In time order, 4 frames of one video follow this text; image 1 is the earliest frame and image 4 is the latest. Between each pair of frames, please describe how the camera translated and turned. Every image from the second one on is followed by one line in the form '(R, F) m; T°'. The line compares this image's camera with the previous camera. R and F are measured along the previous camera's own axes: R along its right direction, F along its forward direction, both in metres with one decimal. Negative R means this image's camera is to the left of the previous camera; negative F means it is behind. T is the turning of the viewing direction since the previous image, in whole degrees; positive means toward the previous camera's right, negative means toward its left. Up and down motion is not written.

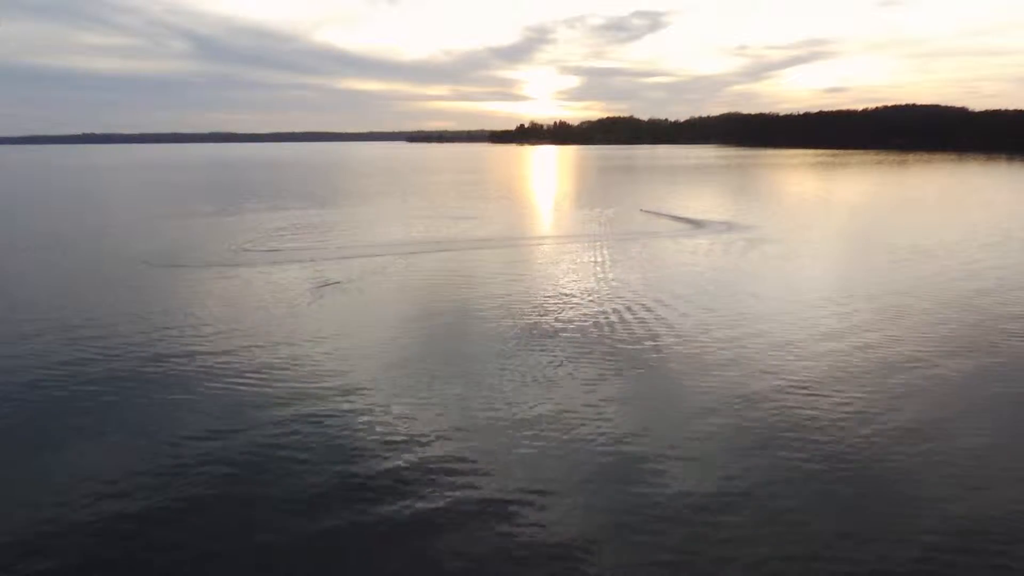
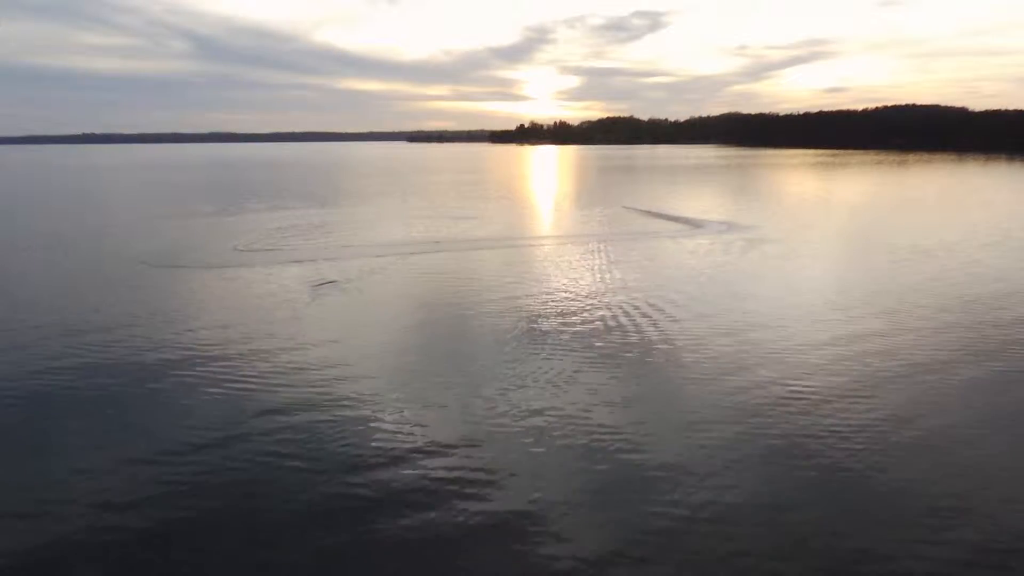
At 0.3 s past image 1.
(-0.6, -1.2) m; 0°
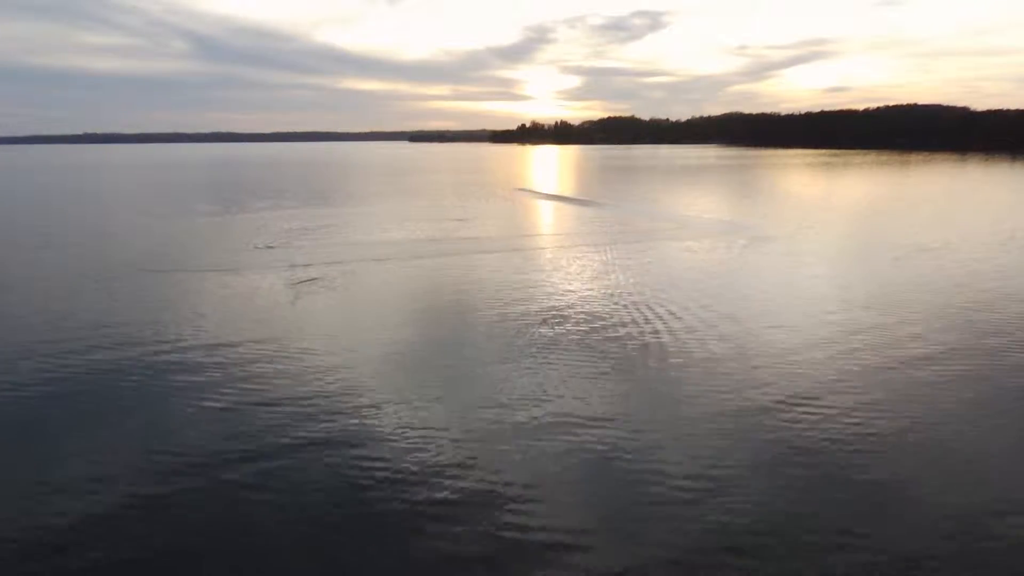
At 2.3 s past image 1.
(0.0, +1.2) m; 0°
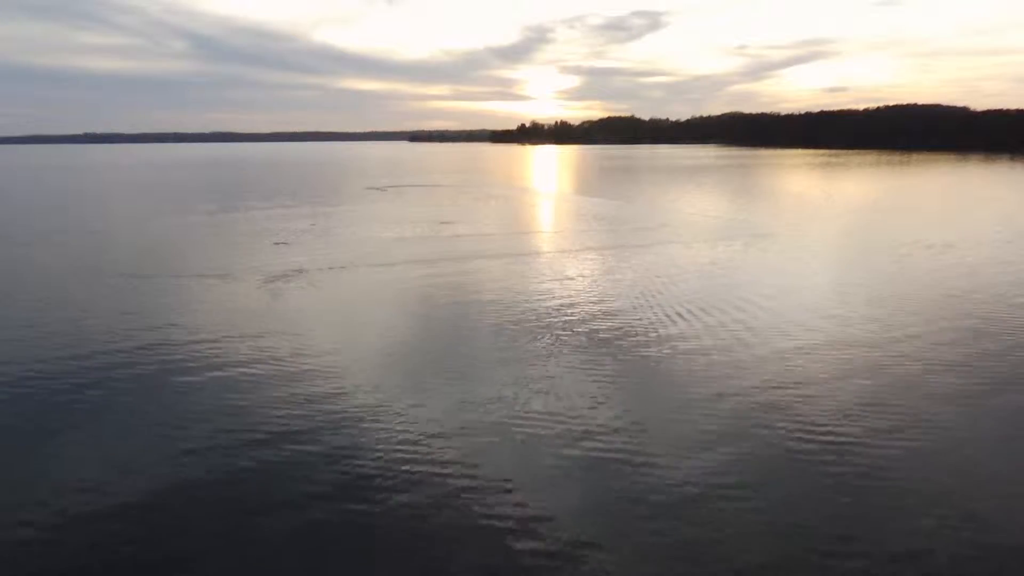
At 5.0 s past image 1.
(-0.2, -1.0) m; 0°
